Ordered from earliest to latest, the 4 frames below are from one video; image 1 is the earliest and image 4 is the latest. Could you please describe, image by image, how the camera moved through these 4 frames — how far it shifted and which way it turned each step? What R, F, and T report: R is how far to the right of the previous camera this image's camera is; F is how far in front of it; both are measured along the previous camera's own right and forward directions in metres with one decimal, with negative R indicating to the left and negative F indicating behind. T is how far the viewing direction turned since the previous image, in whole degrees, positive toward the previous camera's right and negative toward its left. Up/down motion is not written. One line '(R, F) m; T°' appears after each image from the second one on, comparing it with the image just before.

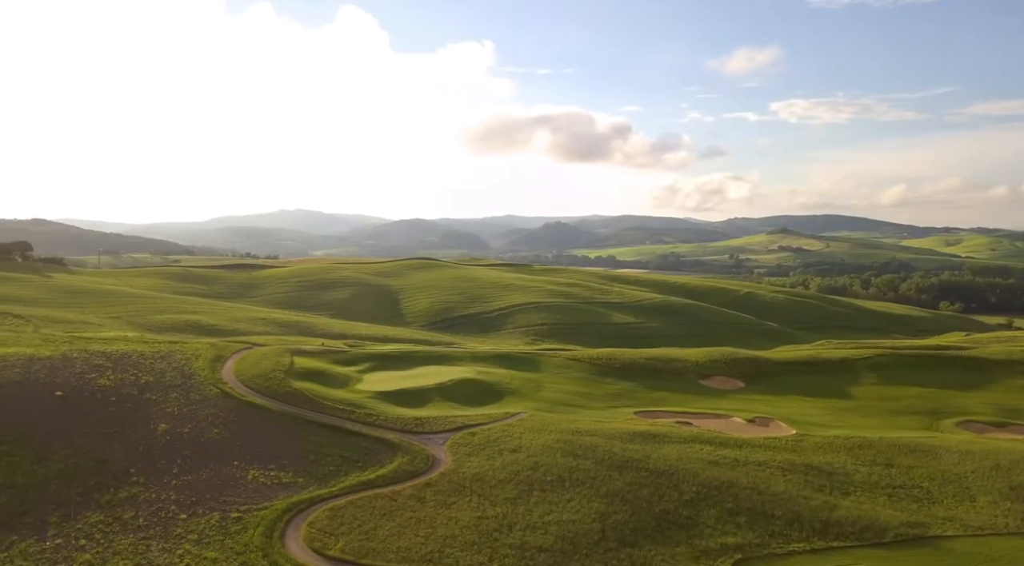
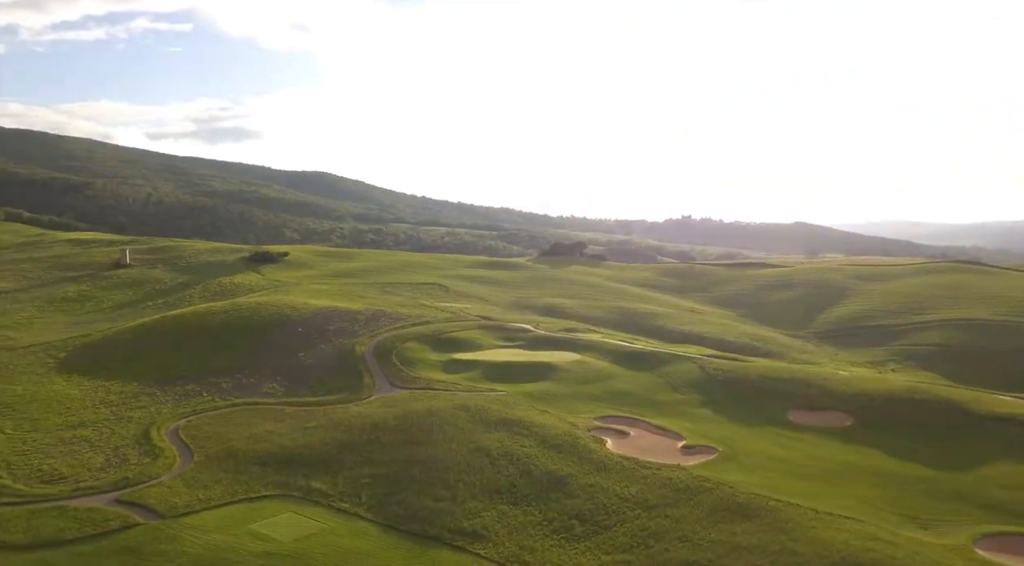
(+37.0, +12.7) m; -51°
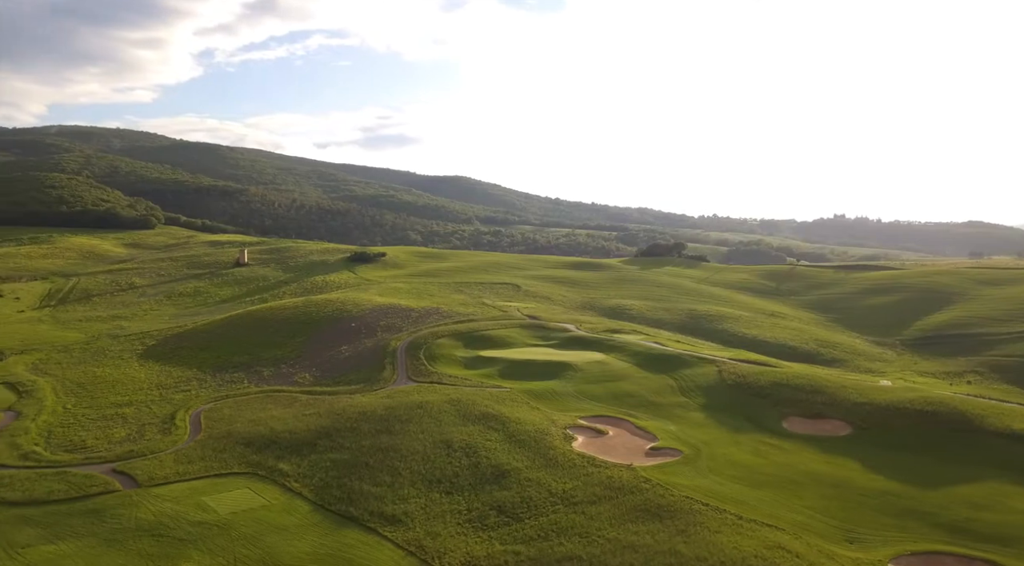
(+8.1, -0.4) m; -10°
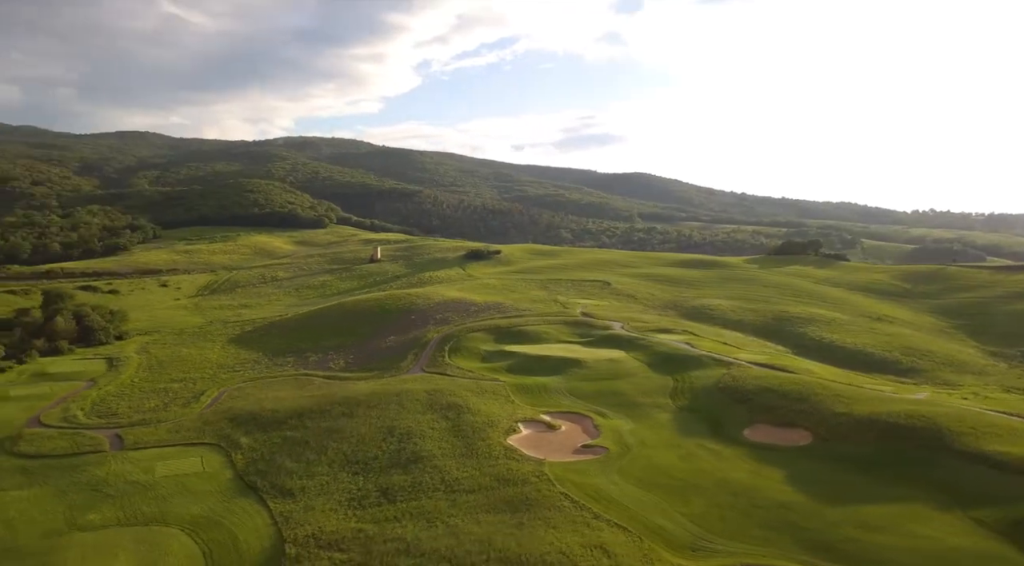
(+11.7, +0.4) m; -13°
